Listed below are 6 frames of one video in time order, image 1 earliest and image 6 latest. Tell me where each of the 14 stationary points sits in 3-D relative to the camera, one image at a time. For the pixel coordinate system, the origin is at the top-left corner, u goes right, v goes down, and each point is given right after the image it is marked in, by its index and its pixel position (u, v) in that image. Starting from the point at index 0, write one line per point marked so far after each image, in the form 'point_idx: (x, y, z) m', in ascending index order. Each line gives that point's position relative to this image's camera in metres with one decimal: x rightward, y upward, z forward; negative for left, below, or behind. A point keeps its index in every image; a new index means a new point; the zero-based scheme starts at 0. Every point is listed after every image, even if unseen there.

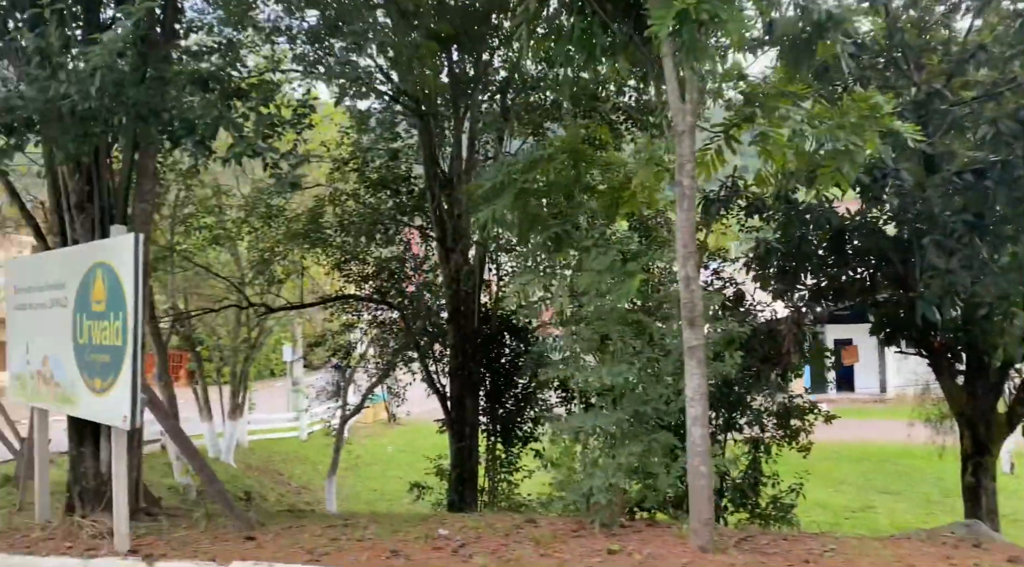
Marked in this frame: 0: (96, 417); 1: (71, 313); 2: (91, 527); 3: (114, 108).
0: (-2.8, -0.9, +5.6) m
1: (-3.2, -0.2, +6.0) m
2: (-3.0, -1.8, +6.1) m
3: (-2.7, +1.2, +5.7) m
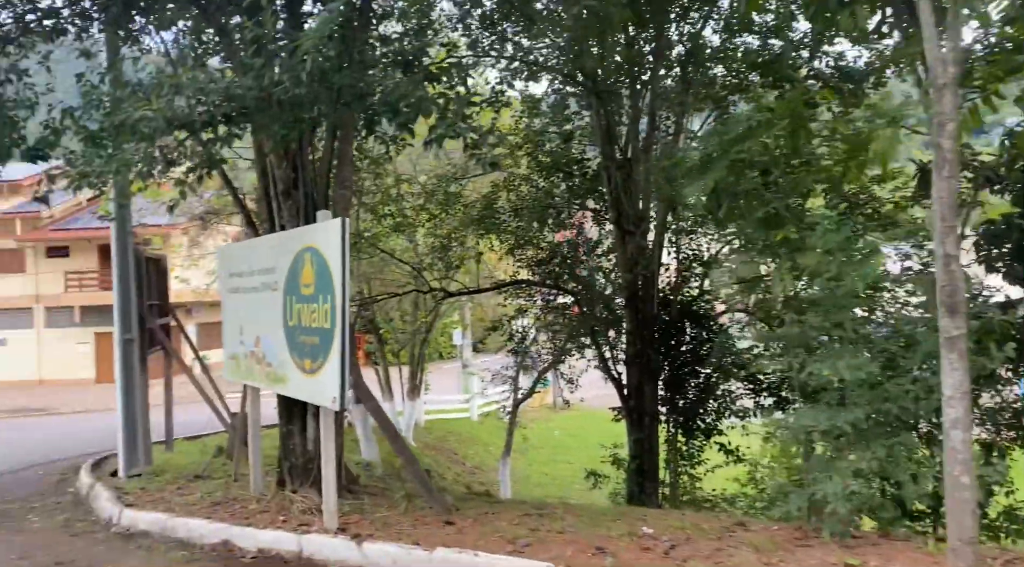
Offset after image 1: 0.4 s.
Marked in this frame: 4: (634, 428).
0: (-1.4, -0.8, +5.8) m
1: (-1.7, -0.1, +6.3) m
2: (-1.6, -1.7, +6.3) m
3: (-1.3, +1.3, +5.8) m
4: (+1.6, -1.8, +10.5) m
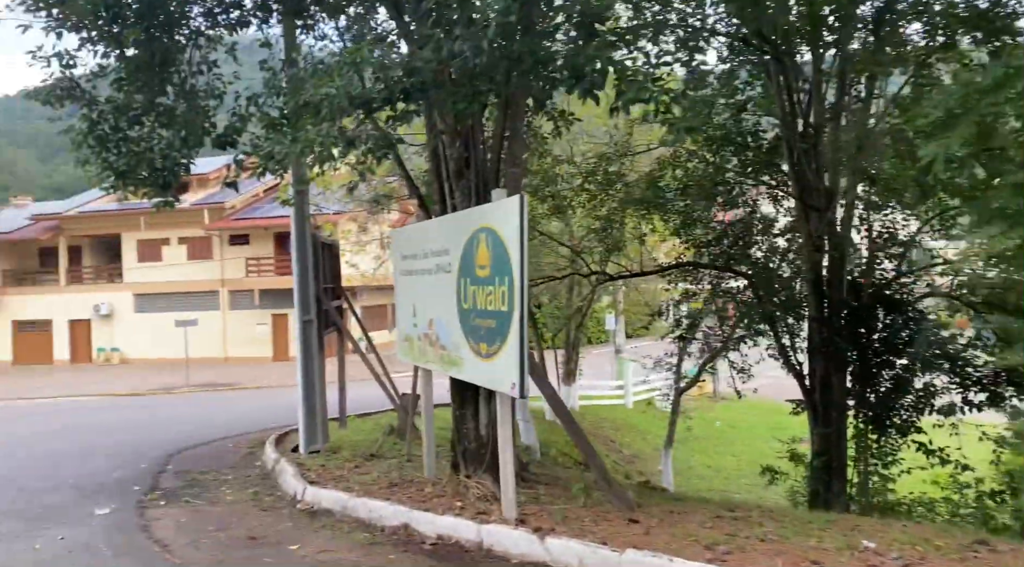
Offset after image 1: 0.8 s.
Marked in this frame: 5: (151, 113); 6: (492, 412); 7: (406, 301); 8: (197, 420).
0: (-0.2, -0.7, +5.6) m
1: (-0.4, +0.1, +6.1) m
2: (-0.3, -1.5, +6.2) m
3: (-0.1, +1.5, +5.6) m
4: (+3.6, -1.6, +9.7) m
5: (-3.2, +1.5, +7.5) m
6: (-0.2, -1.0, +6.6) m
7: (-1.0, -0.2, +7.5) m
8: (-6.1, -2.6, +16.3) m
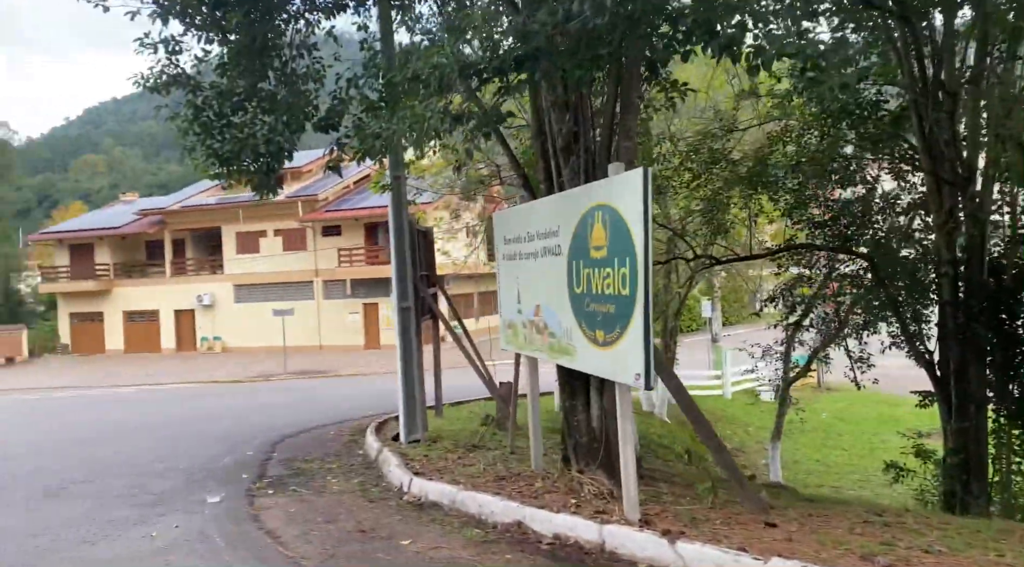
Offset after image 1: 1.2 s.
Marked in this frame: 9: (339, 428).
0: (+0.6, -0.5, +5.2) m
1: (+0.4, +0.2, +5.8) m
2: (+0.6, -1.4, +5.8) m
3: (+0.6, +1.6, +5.2) m
4: (+4.8, -1.4, +9.0) m
5: (-2.3, +1.6, +7.4) m
6: (+0.7, -0.9, +6.2) m
7: (0.0, 0.0, +7.2) m
8: (-4.2, -2.4, +16.5) m
9: (-2.5, -2.1, +12.2) m
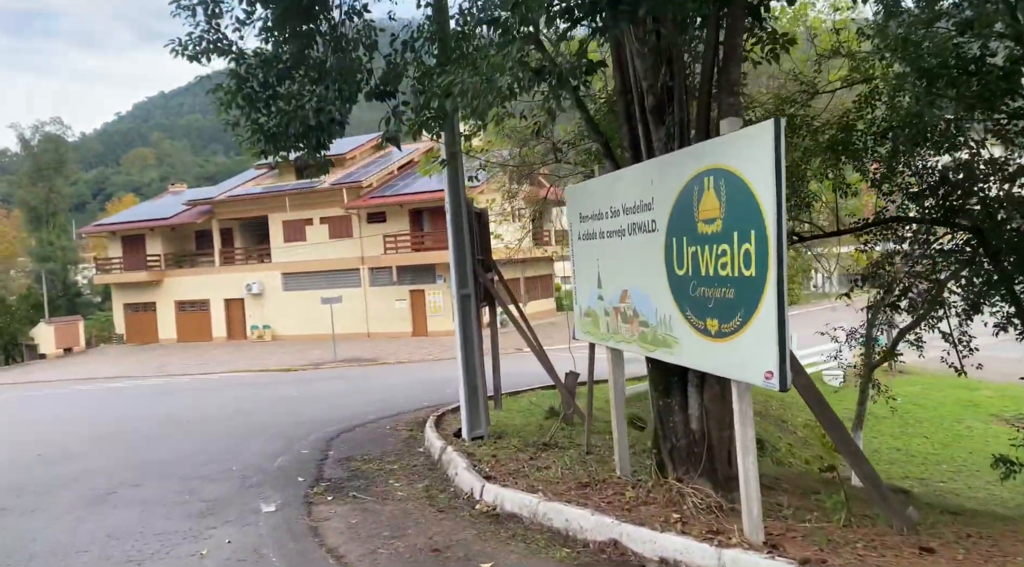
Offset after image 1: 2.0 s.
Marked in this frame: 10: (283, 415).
0: (+1.1, -0.4, +4.4) m
1: (+0.9, +0.3, +5.0) m
2: (+1.1, -1.3, +5.1) m
3: (+1.1, +1.7, +4.3) m
4: (+5.5, -1.2, +8.0) m
5: (-1.7, +1.7, +6.7) m
6: (+1.3, -0.8, +5.5) m
7: (+0.6, +0.1, +6.4) m
8: (-3.1, -2.2, +15.9) m
9: (-1.6, -1.9, +11.6) m
10: (-3.6, -2.1, +13.3) m
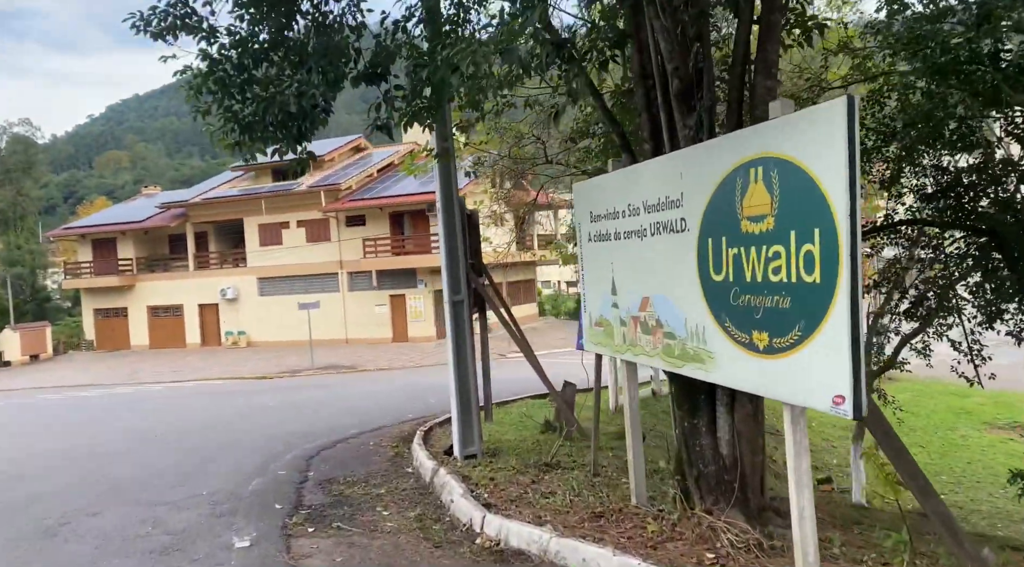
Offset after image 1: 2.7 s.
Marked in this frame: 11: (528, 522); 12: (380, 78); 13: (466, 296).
0: (+1.1, -0.5, +3.8) m
1: (+0.9, +0.2, +4.4) m
2: (+1.2, -1.3, +4.5) m
3: (+1.2, +1.6, +3.7) m
4: (+5.5, -1.2, +7.5) m
5: (-1.7, +1.7, +6.0) m
6: (+1.3, -0.8, +4.9) m
7: (+0.6, +0.1, +5.8) m
8: (-3.3, -2.3, +15.2) m
9: (-1.7, -2.0, +11.0) m
10: (-3.8, -2.2, +12.5) m
11: (+0.1, -1.5, +5.2) m
12: (-1.0, +1.5, +6.1) m
13: (-0.5, -0.1, +8.6) m
